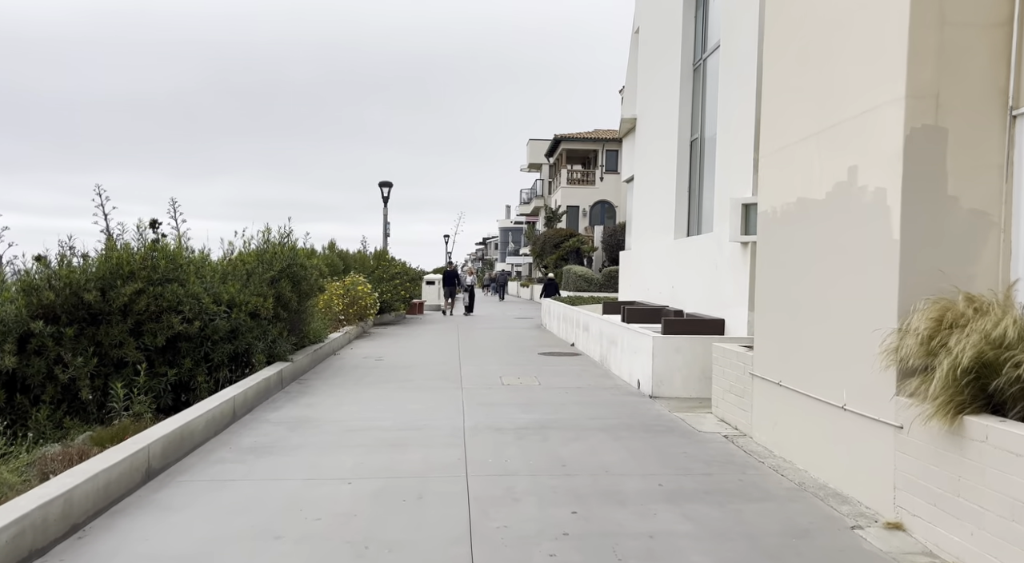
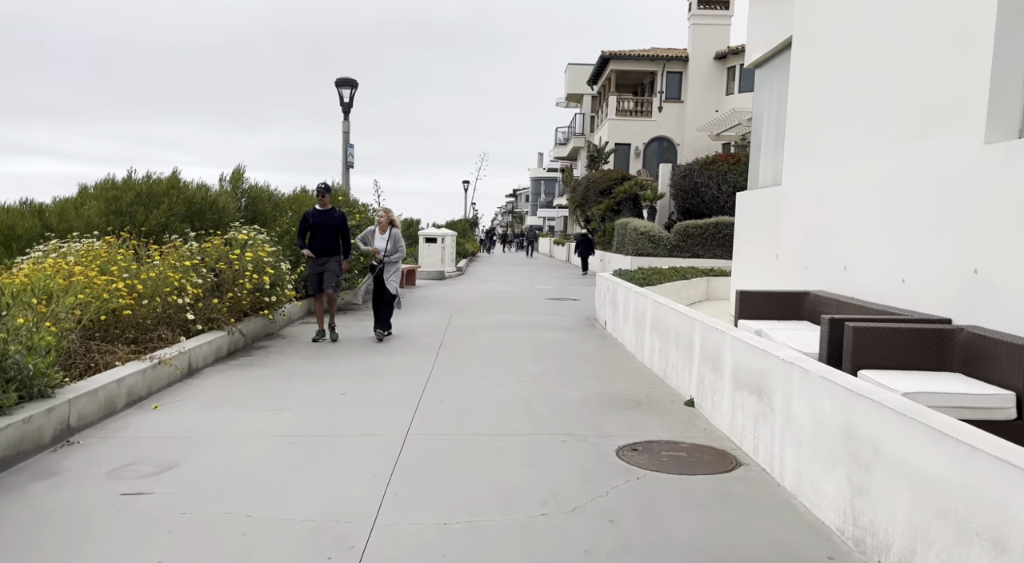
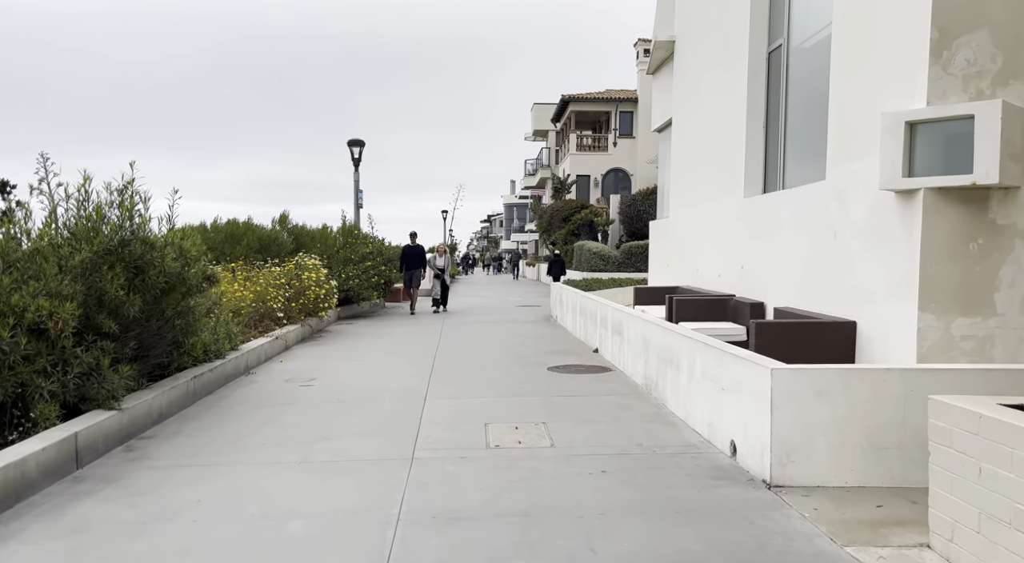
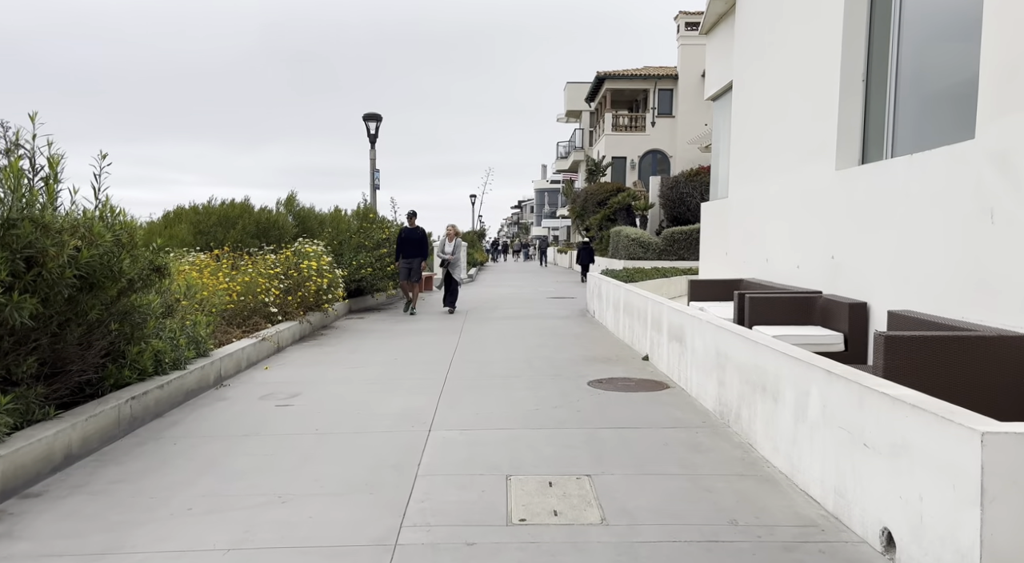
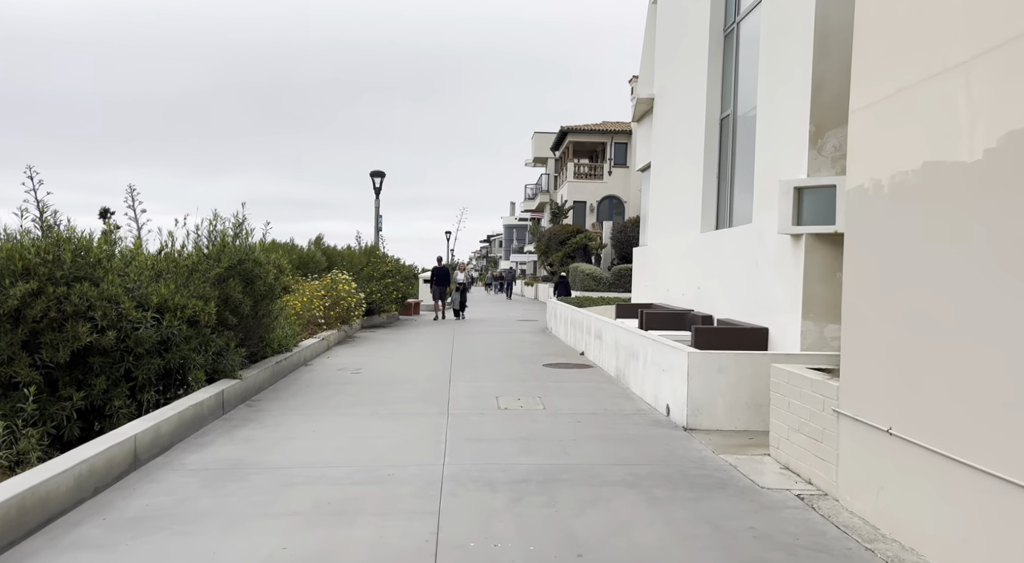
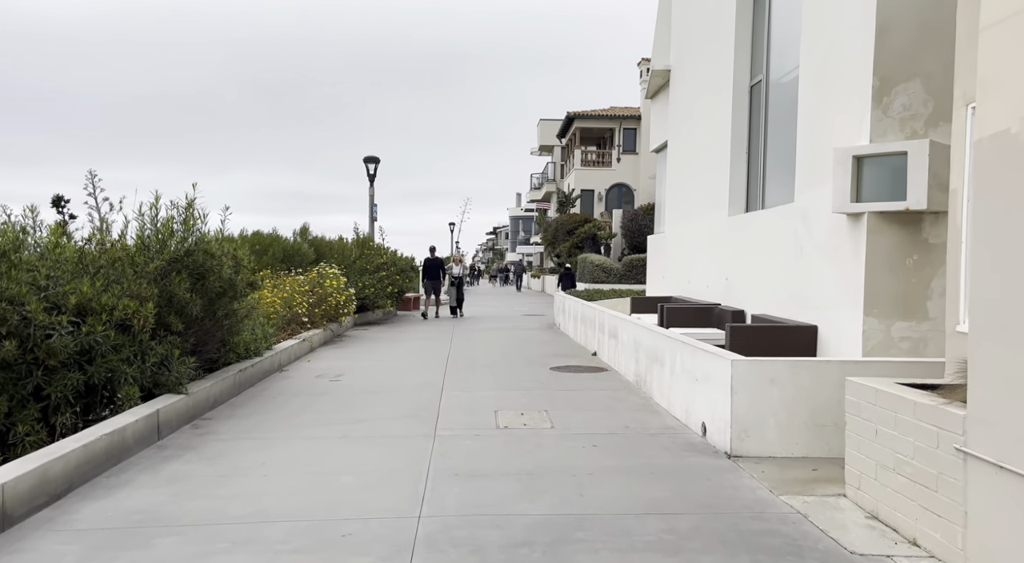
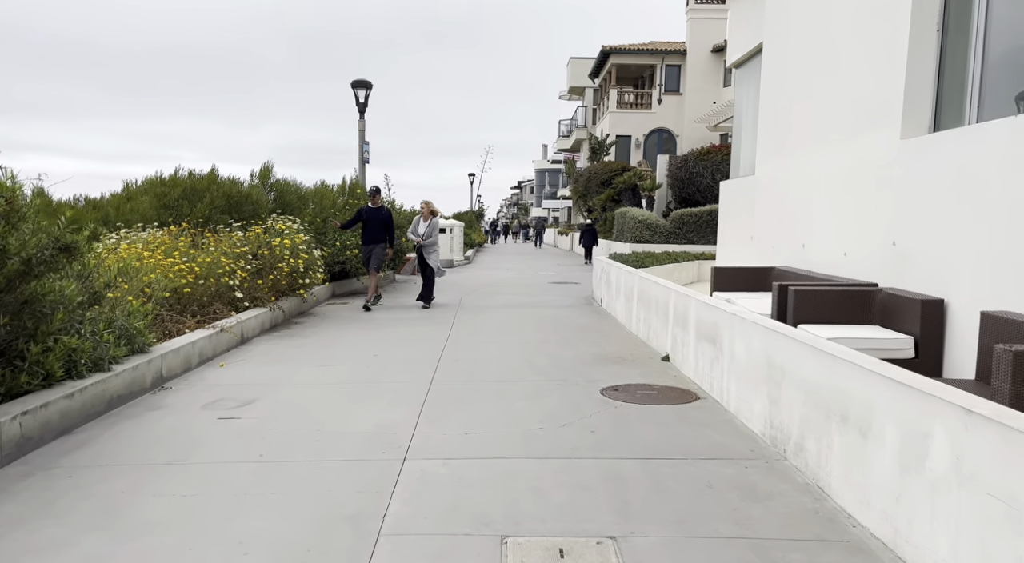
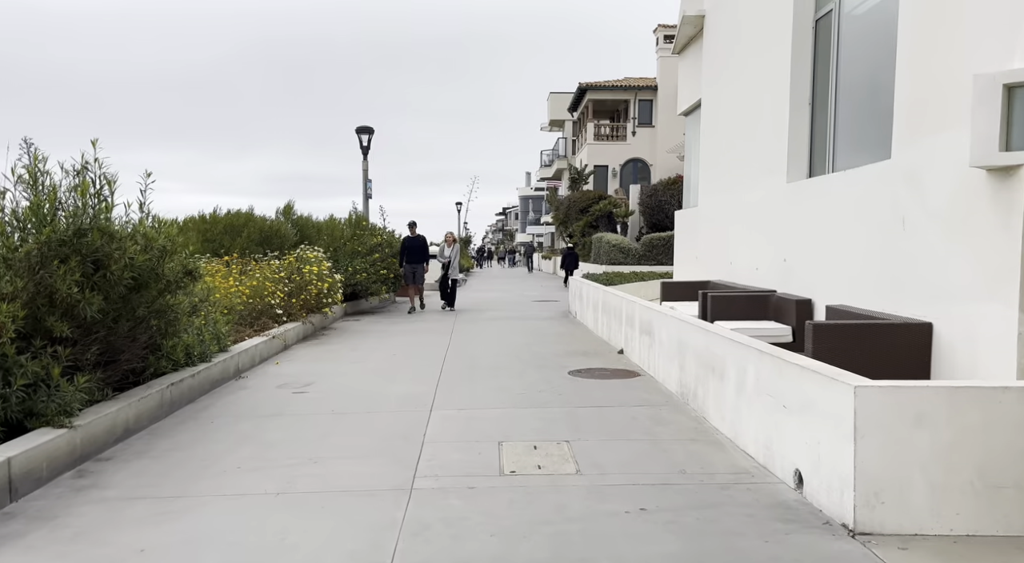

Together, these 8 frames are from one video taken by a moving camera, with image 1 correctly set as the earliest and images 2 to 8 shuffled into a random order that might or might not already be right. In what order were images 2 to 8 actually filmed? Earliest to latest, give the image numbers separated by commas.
5, 6, 3, 8, 4, 7, 2
